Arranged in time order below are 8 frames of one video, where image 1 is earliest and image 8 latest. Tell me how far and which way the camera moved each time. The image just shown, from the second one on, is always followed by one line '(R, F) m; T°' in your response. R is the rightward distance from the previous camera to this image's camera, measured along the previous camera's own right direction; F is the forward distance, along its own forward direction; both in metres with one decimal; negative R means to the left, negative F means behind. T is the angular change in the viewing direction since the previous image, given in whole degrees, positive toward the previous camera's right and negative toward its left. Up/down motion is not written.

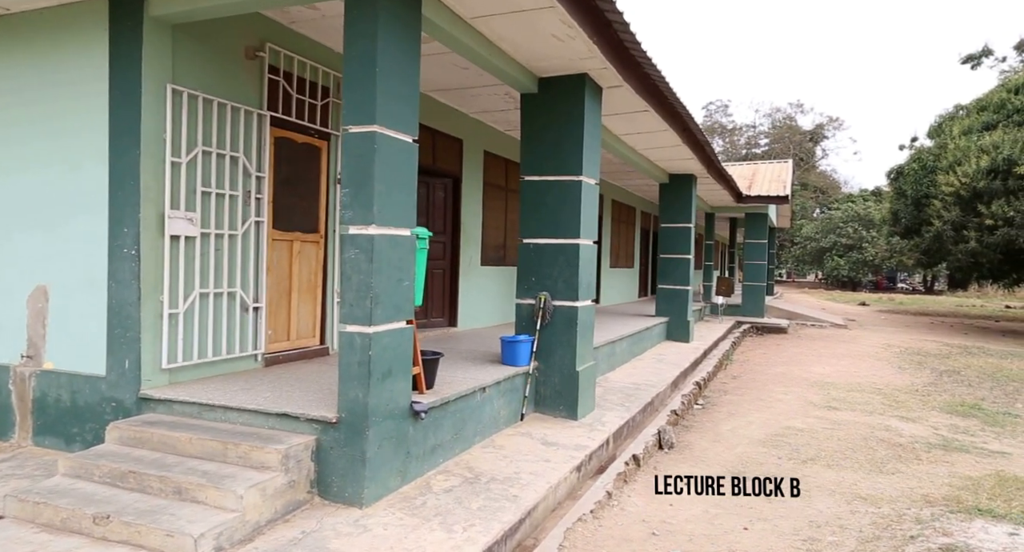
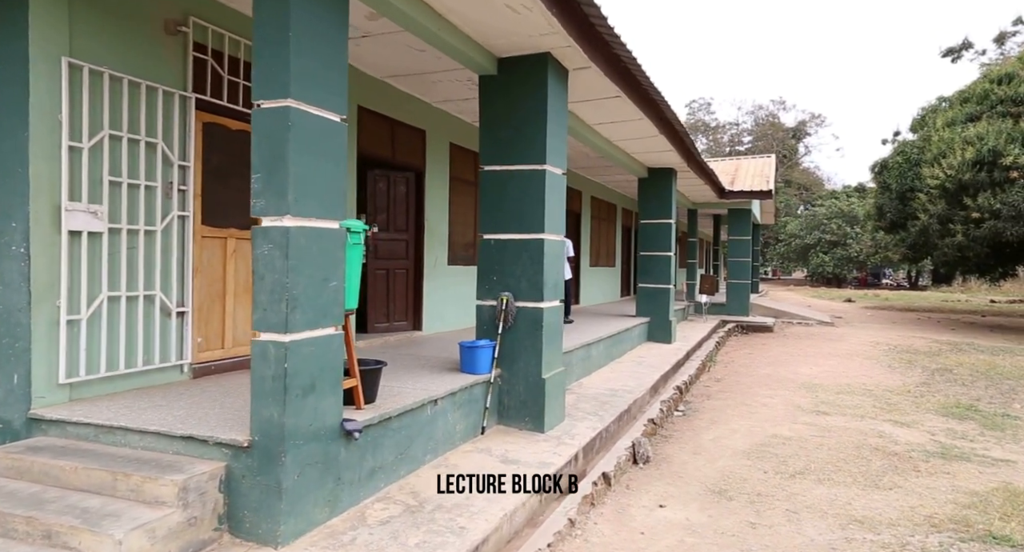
(+0.2, +0.5) m; +1°
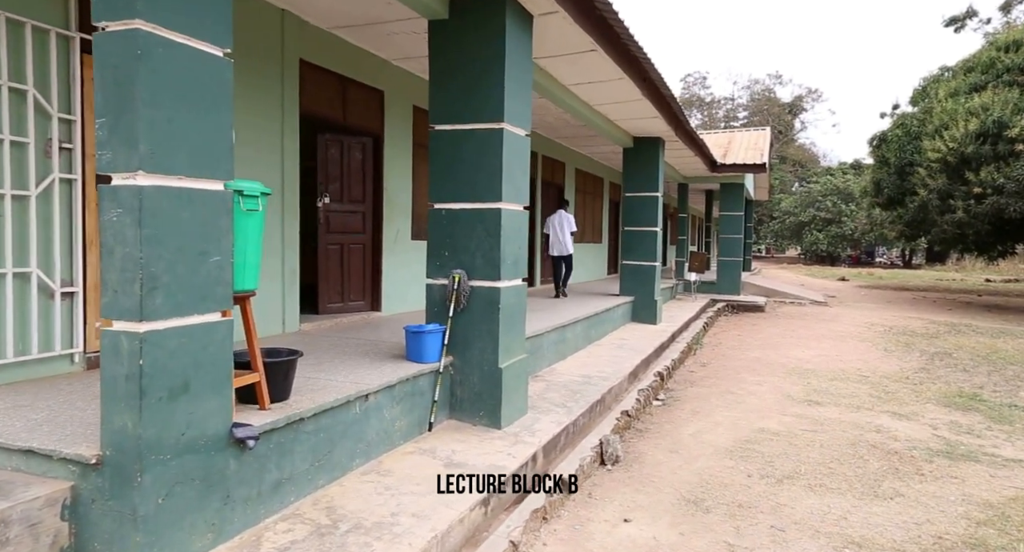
(+0.3, +0.6) m; 0°
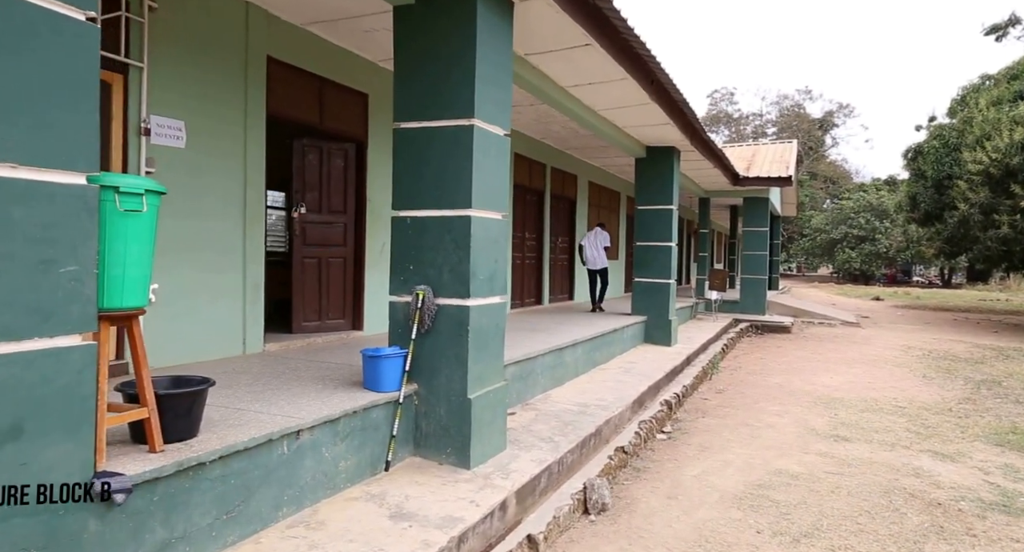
(+0.3, +0.5) m; -2°
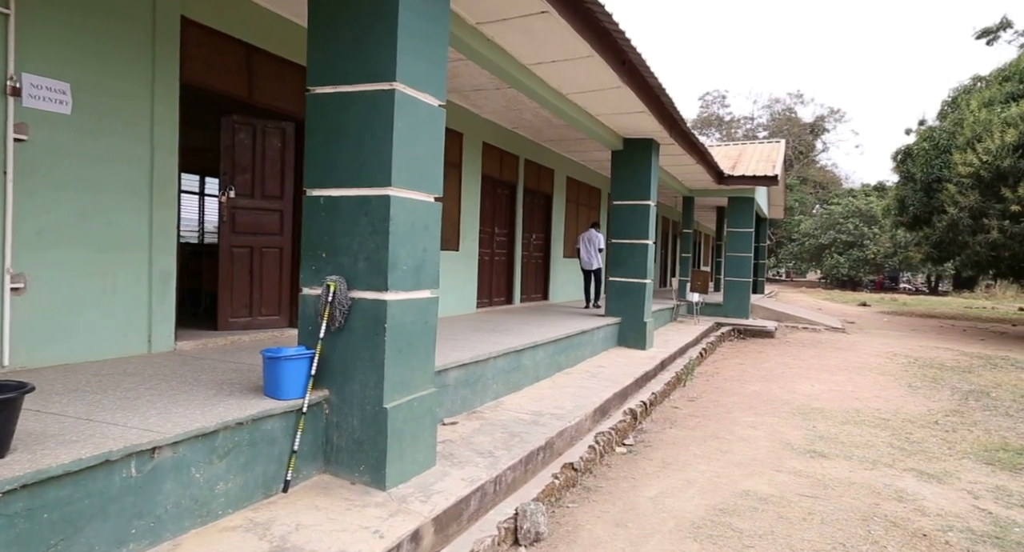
(+0.3, +0.5) m; +1°
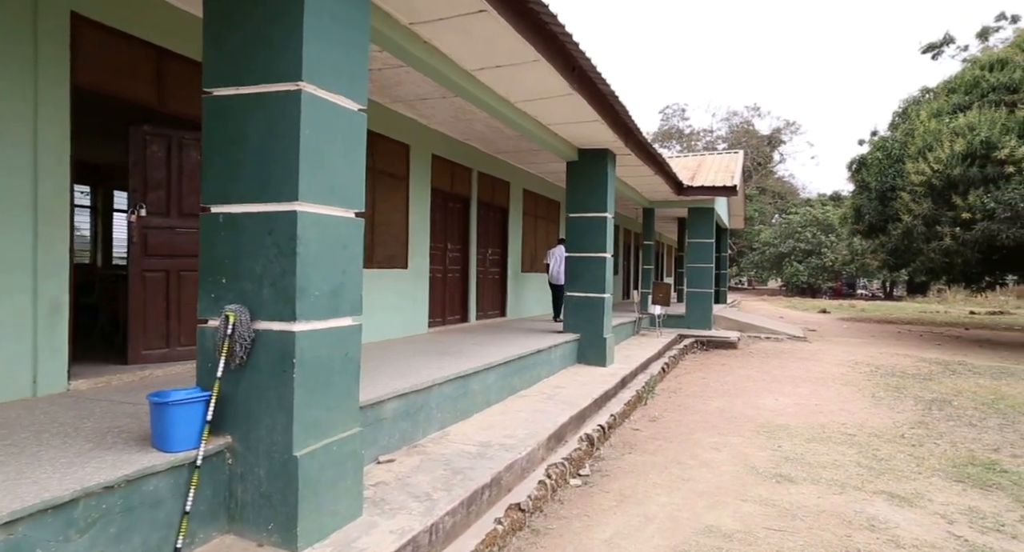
(+0.2, +0.3) m; +3°
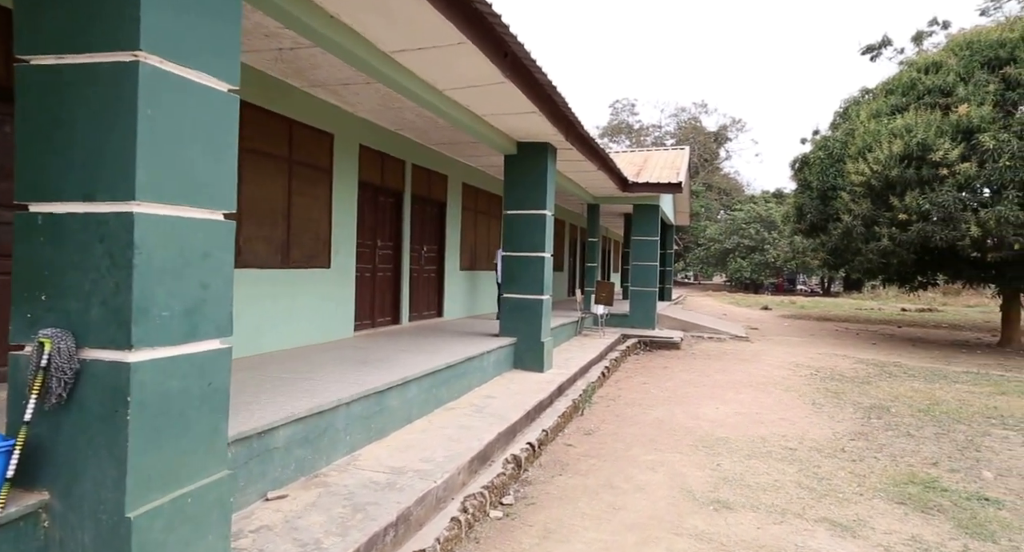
(+0.2, +0.4) m; +4°
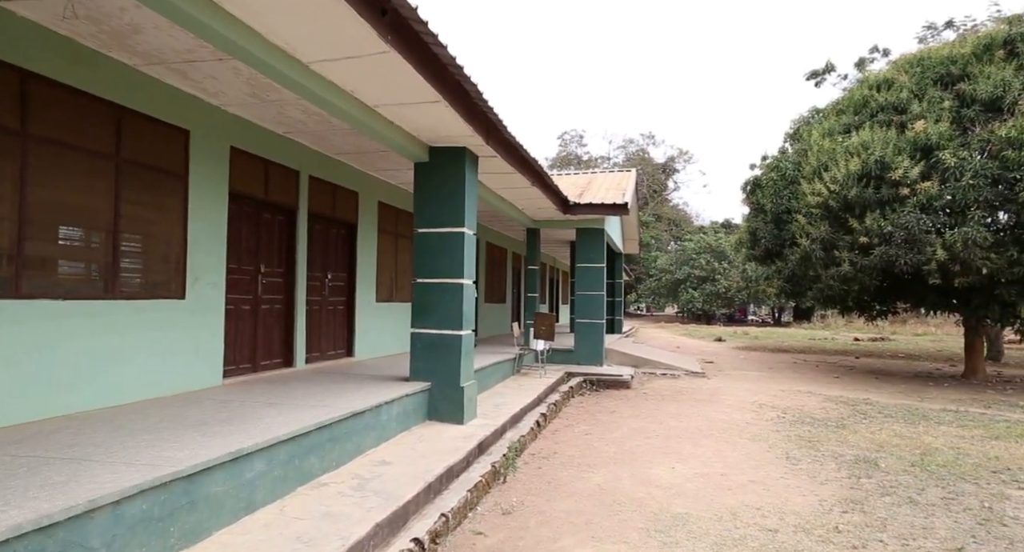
(+0.4, +1.2) m; +4°
